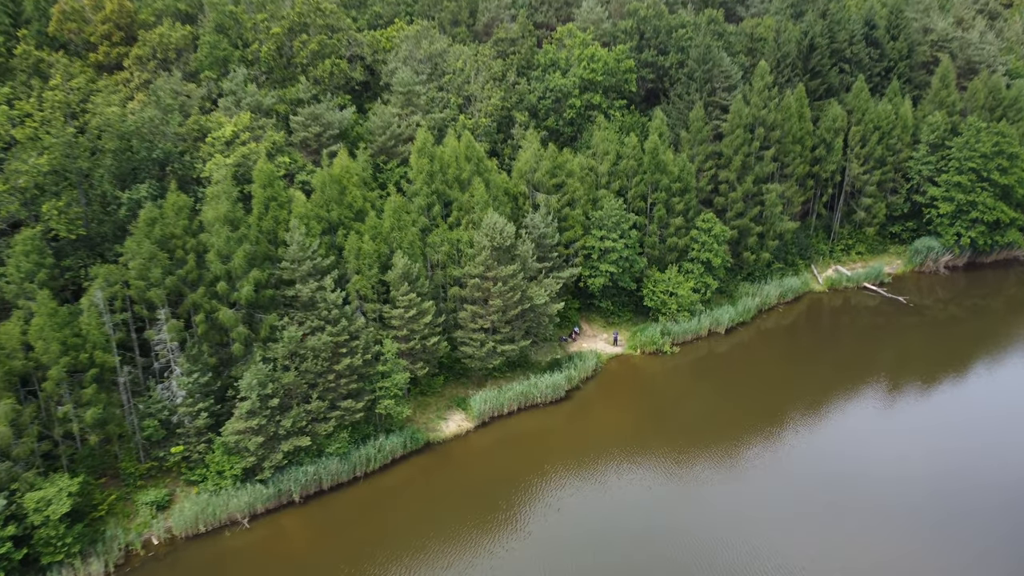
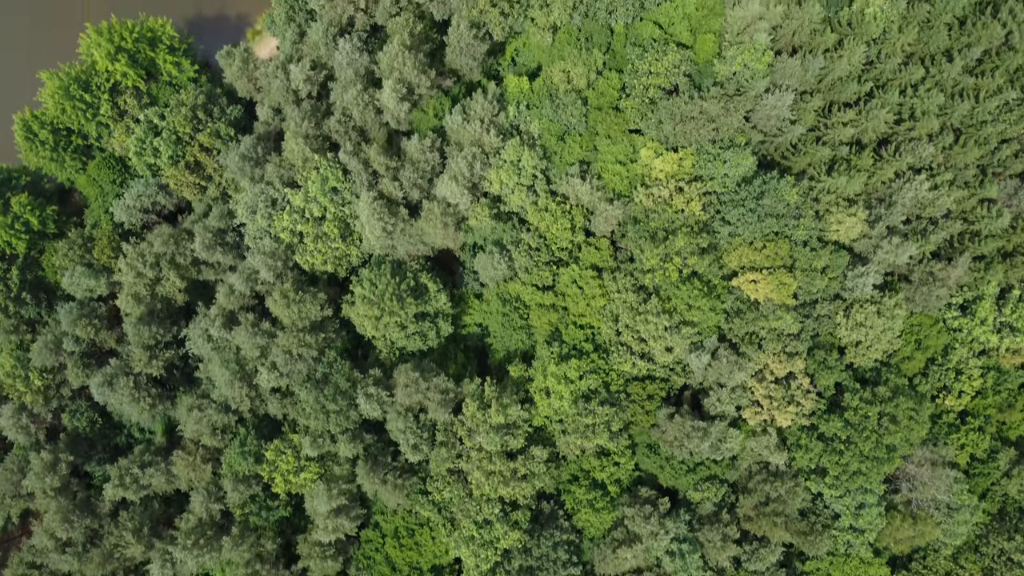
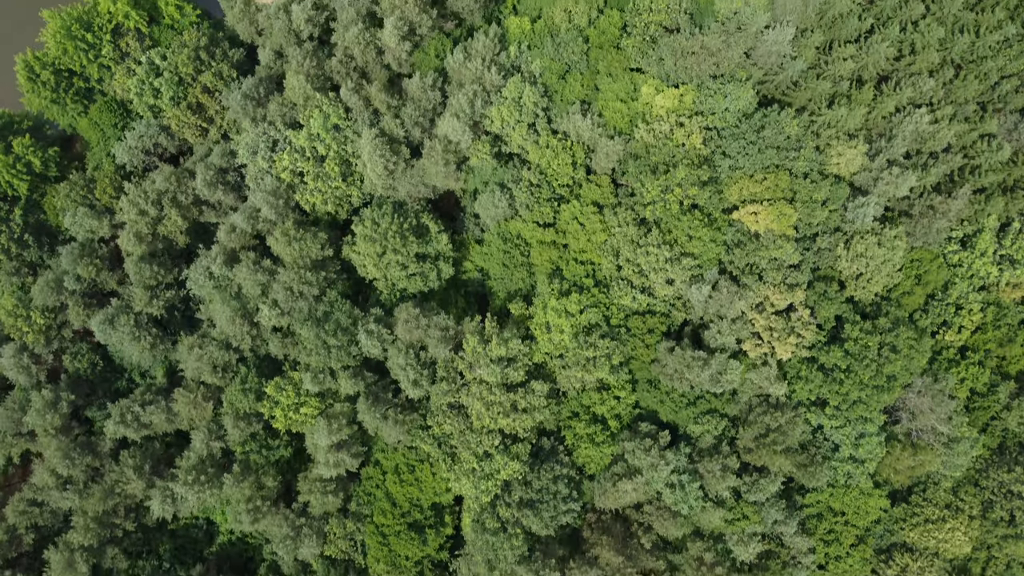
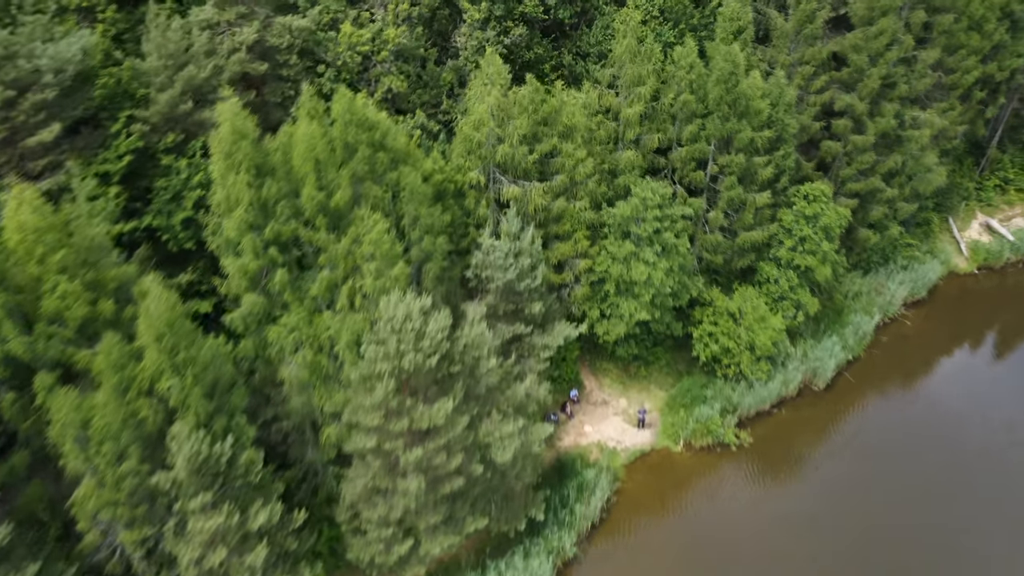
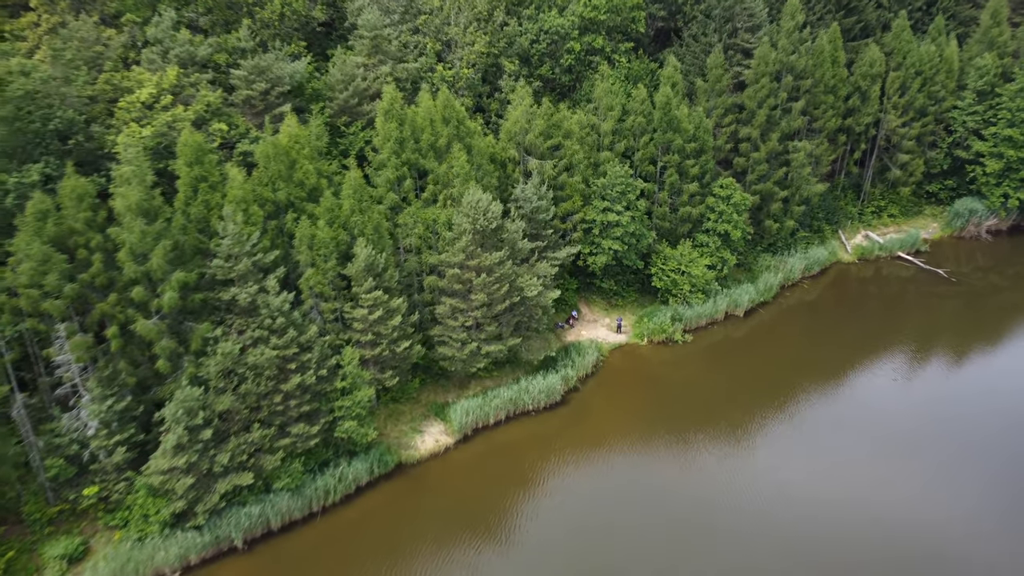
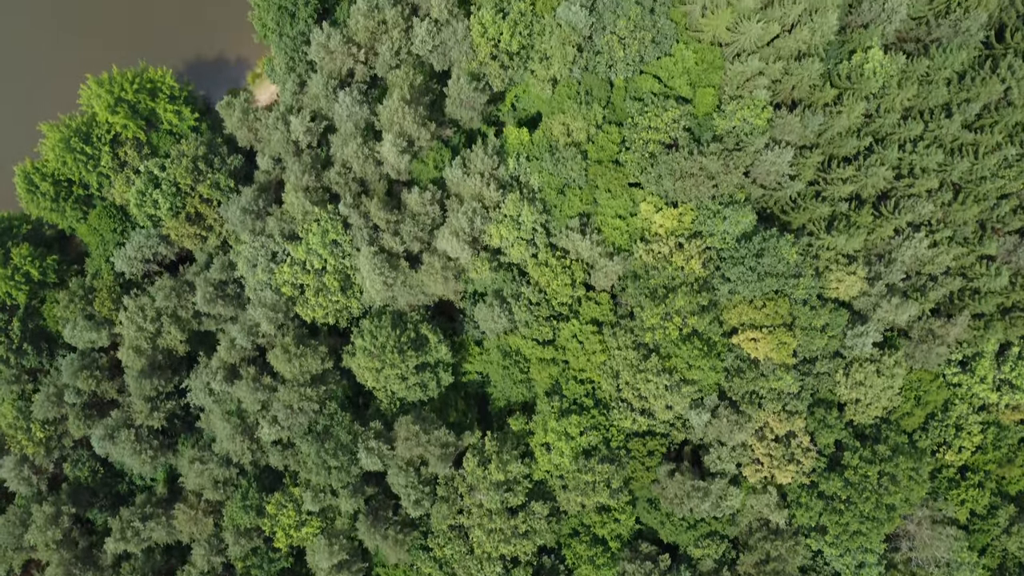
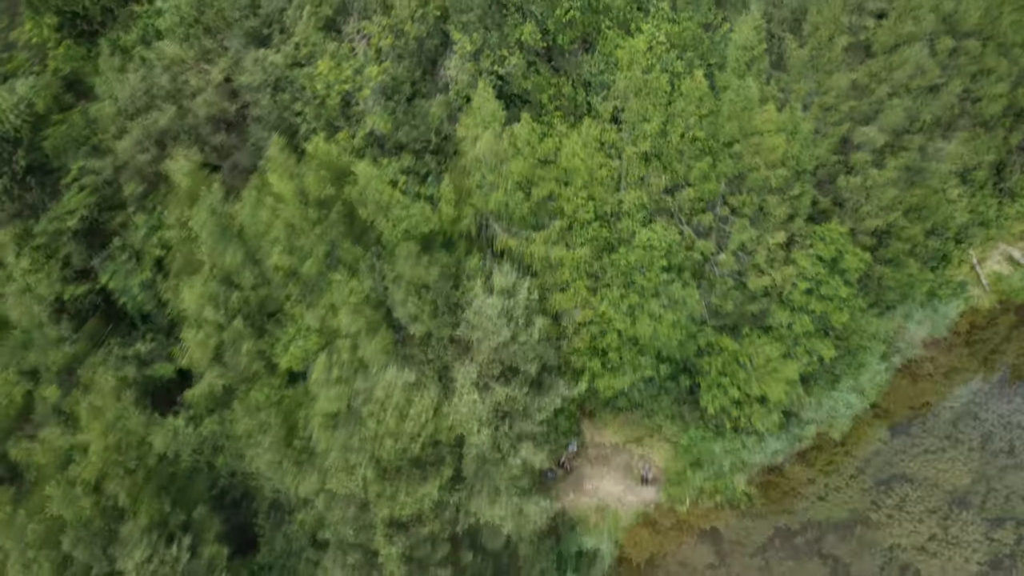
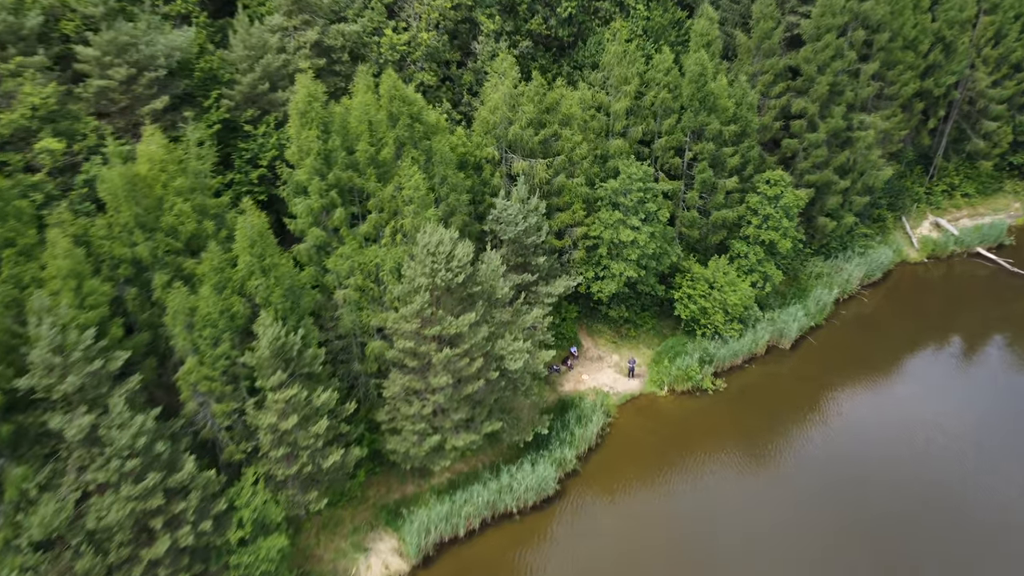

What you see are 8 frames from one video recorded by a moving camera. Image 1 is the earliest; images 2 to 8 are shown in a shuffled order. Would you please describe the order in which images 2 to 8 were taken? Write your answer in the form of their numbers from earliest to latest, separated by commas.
5, 8, 4, 7, 3, 2, 6
